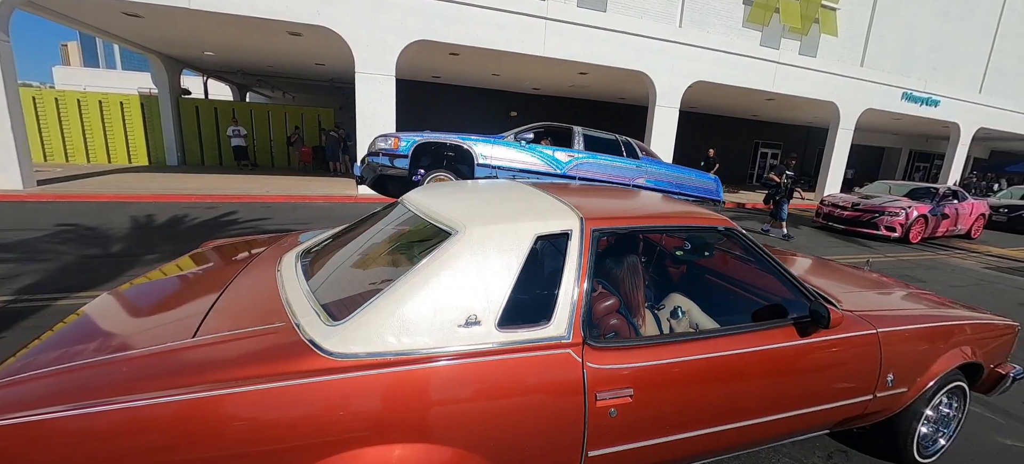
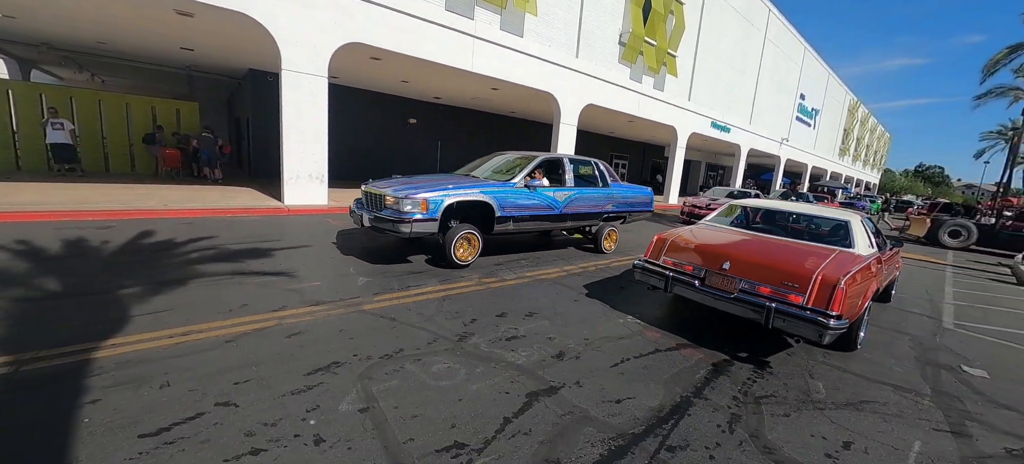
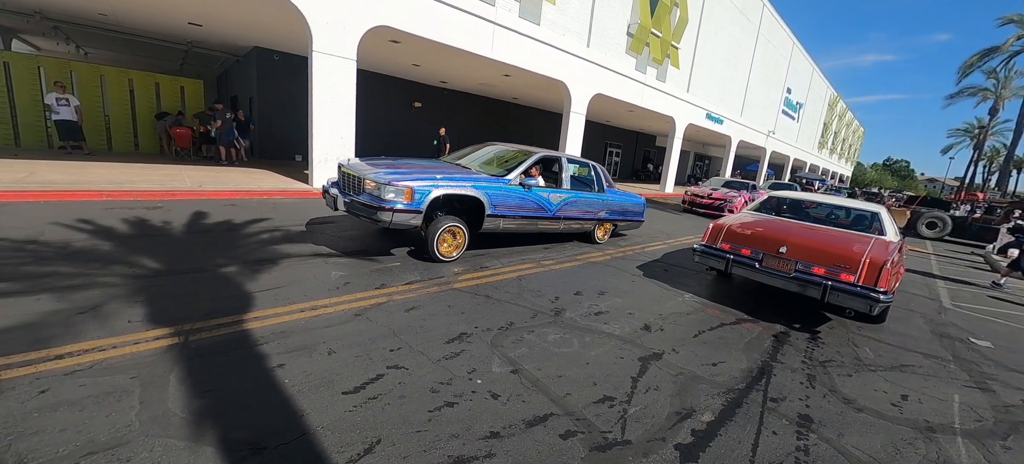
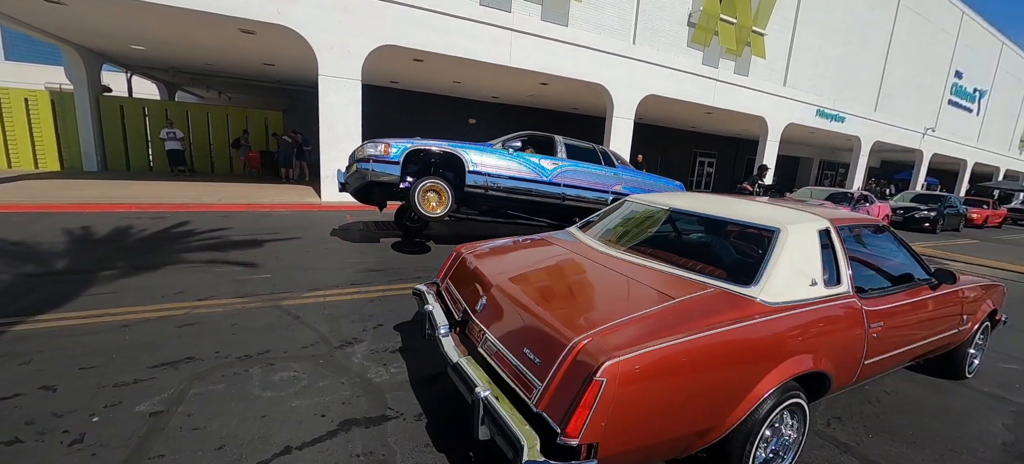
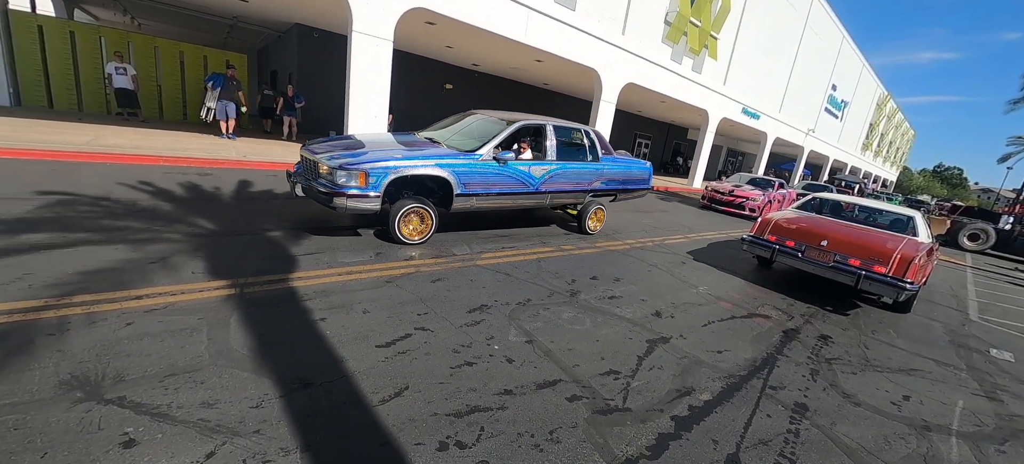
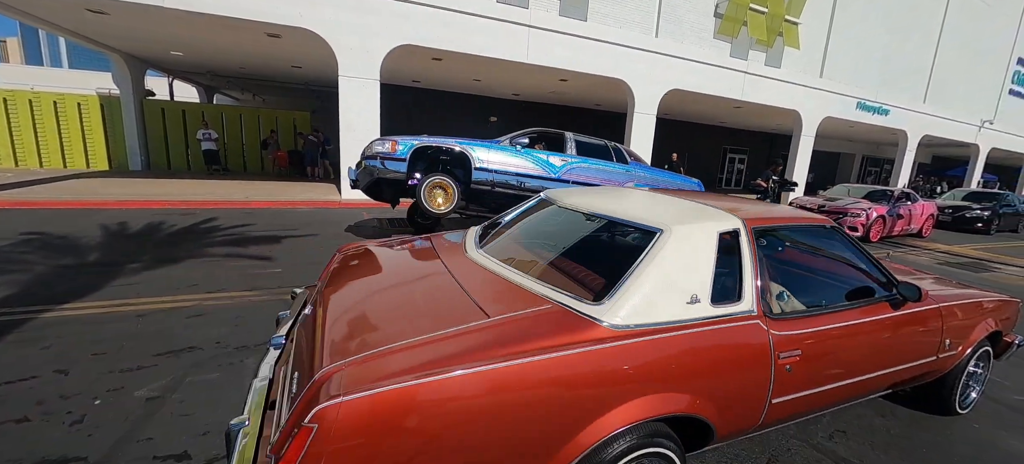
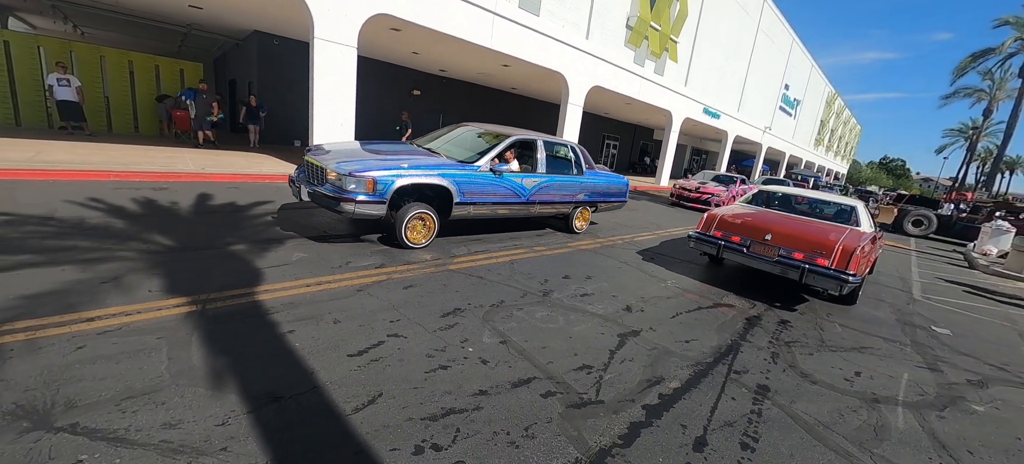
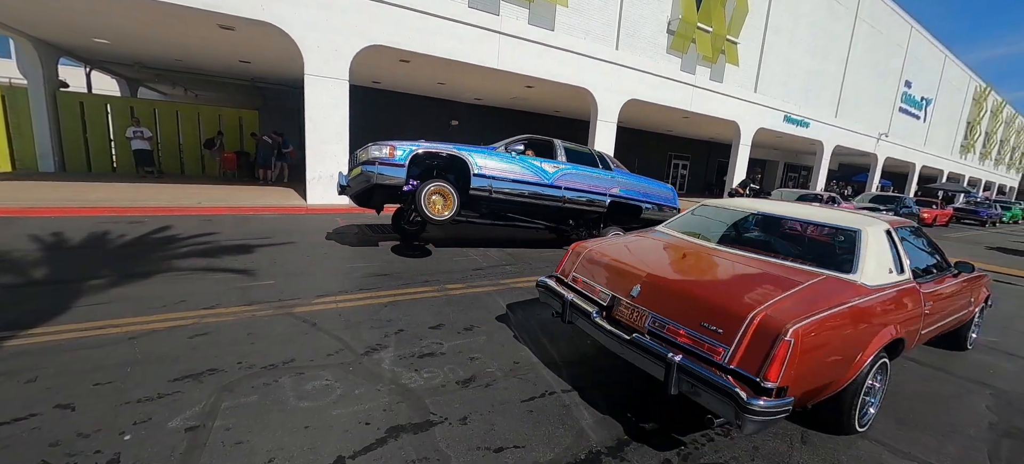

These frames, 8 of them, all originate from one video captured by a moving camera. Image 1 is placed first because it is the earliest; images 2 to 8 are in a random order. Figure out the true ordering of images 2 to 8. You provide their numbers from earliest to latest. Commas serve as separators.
6, 4, 8, 2, 3, 7, 5
